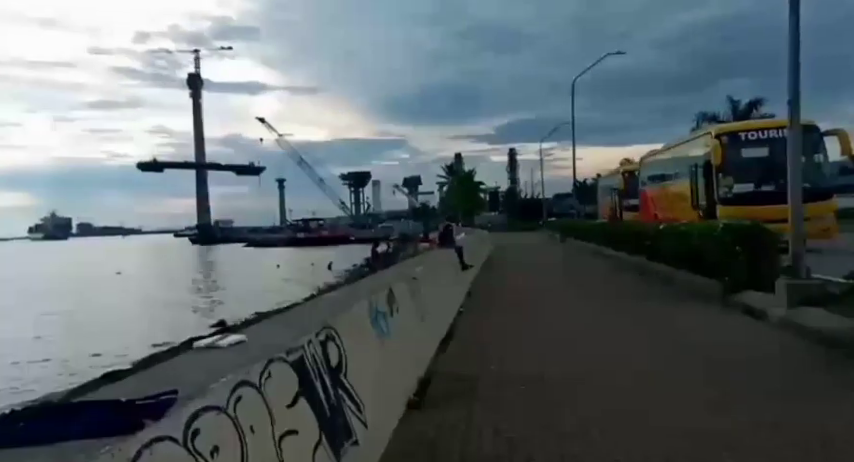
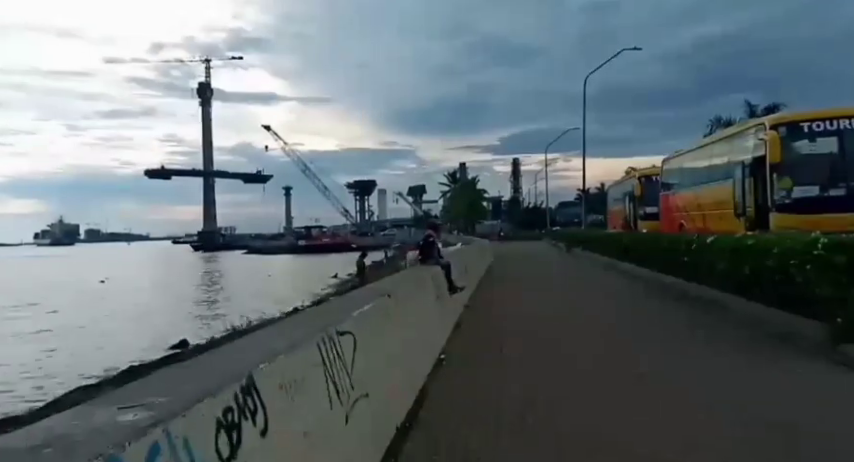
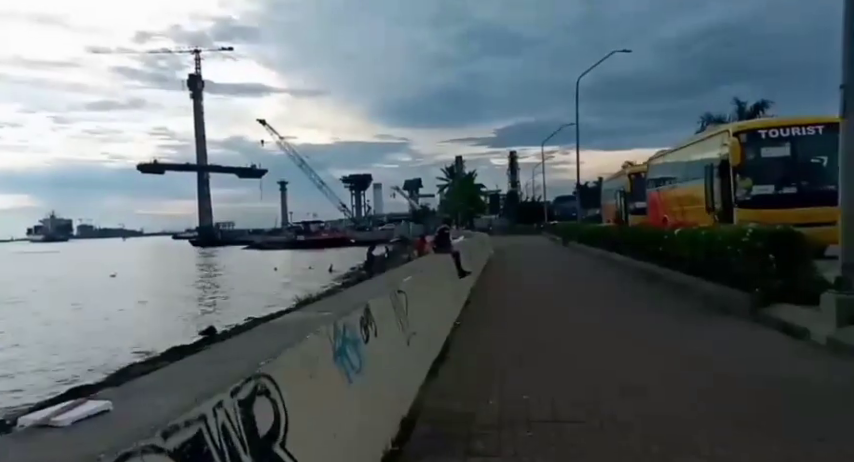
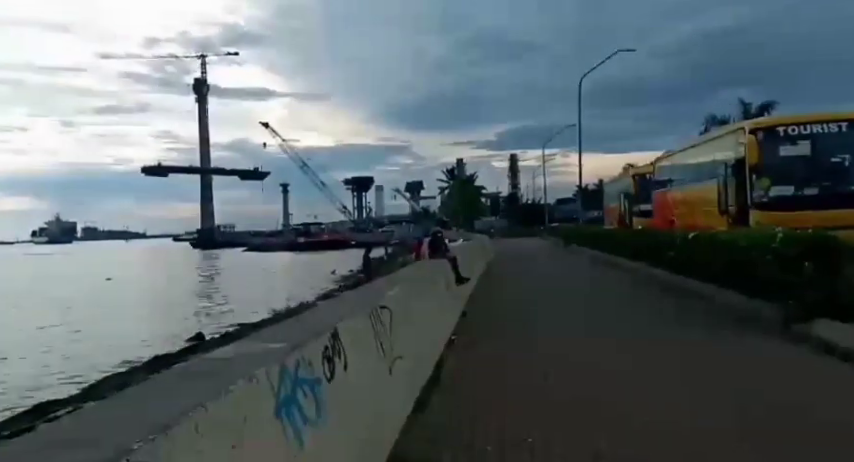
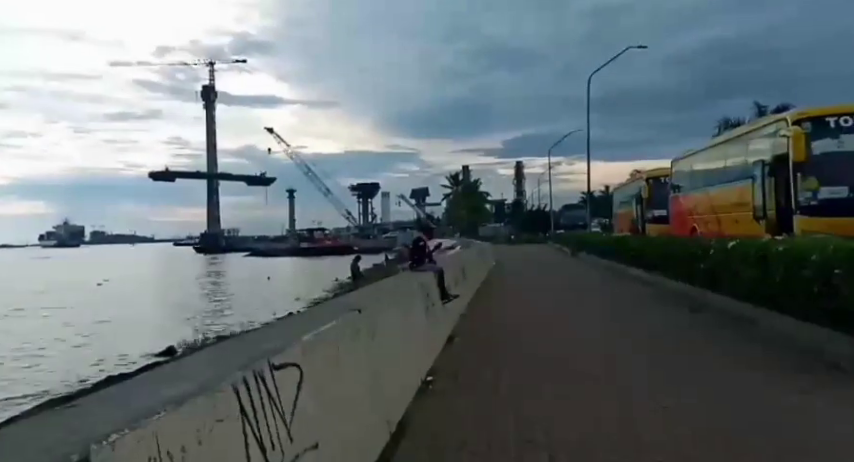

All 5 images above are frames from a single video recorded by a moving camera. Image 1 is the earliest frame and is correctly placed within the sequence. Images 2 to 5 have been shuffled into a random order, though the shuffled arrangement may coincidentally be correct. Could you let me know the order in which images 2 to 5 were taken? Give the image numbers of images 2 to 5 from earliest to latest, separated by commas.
3, 4, 2, 5
